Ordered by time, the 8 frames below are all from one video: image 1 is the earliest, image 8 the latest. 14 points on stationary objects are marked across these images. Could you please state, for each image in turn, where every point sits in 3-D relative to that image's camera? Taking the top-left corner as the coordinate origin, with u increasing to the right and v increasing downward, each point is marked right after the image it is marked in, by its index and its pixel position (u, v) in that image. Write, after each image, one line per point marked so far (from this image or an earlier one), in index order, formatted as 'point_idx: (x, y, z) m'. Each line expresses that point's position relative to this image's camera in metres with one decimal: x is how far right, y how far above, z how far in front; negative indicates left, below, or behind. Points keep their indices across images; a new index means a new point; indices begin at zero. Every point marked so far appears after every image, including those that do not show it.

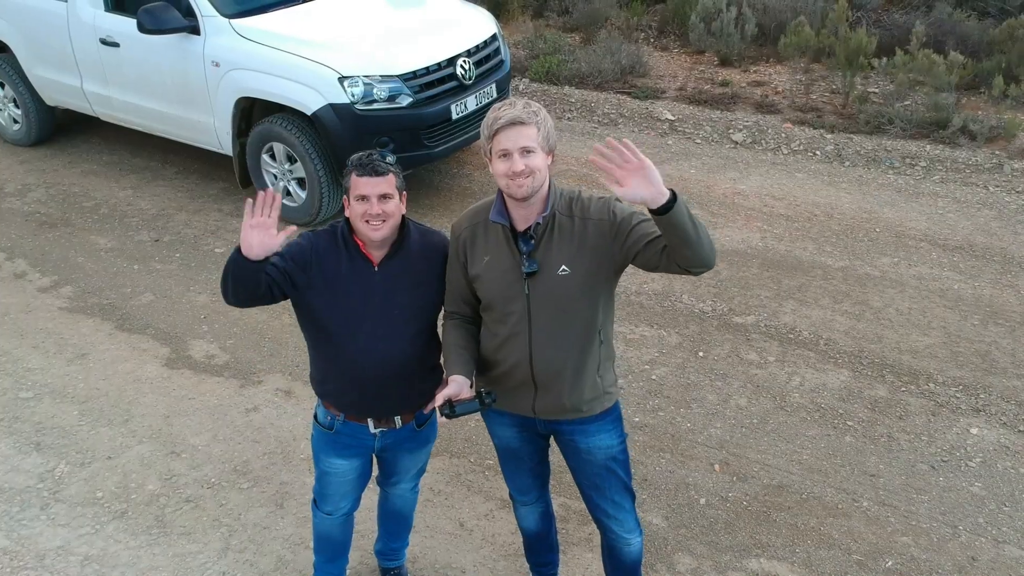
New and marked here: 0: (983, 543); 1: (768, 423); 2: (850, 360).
0: (+0.9, -0.5, +1.8) m
1: (+0.6, -0.3, +2.2) m
2: (+0.8, -0.2, +2.3) m
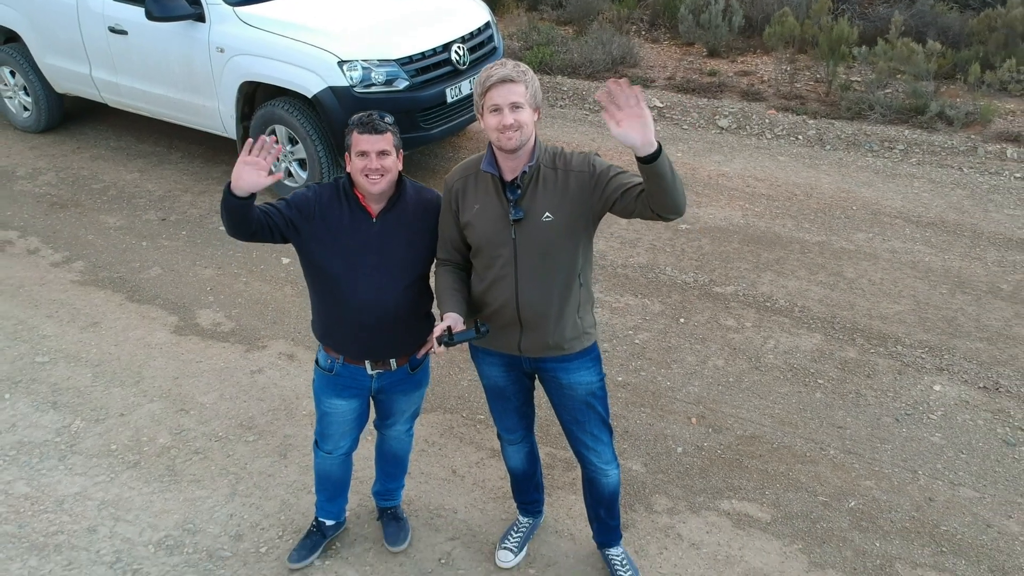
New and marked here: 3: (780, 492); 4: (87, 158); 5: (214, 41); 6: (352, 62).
0: (+0.8, -0.4, +2.0) m
1: (+0.5, -0.2, +2.3) m
2: (+0.8, -0.1, +2.5) m
3: (+0.5, -0.4, +1.9) m
4: (-1.6, +0.5, +3.6) m
5: (-0.9, +0.8, +3.1) m
6: (-0.5, +0.7, +2.9) m
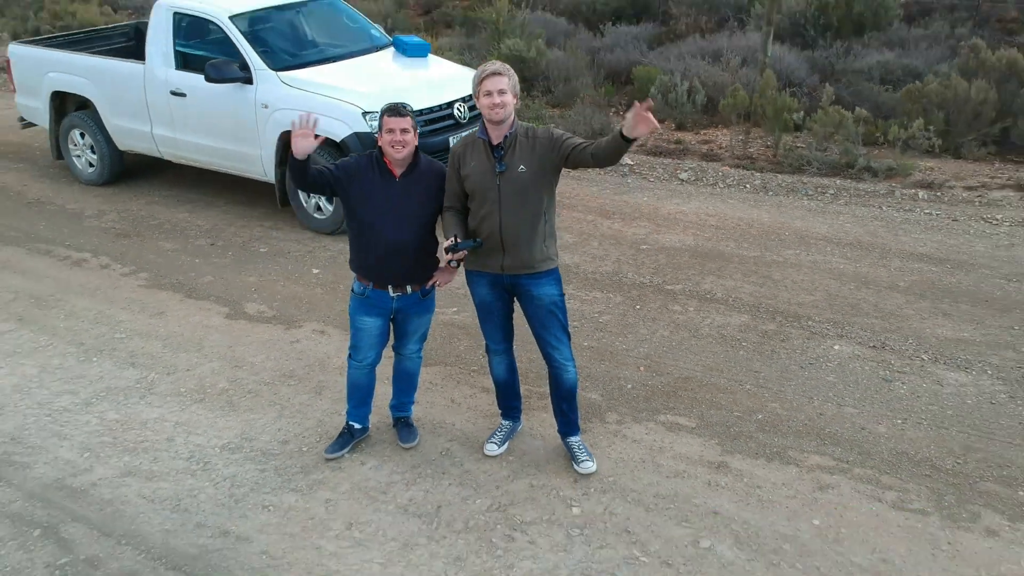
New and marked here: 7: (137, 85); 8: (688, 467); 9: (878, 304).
0: (+0.8, -0.3, +2.5) m
1: (+0.5, -0.2, +2.9) m
2: (+0.7, -0.1, +3.1) m
3: (+0.5, -0.3, +2.5) m
4: (-1.6, +0.4, +4.3) m
5: (-1.0, +0.7, +3.8) m
6: (-0.5, +0.6, +3.6) m
7: (-1.6, +0.9, +4.2) m
8: (+0.4, -0.4, +2.3) m
9: (+1.1, 0.0, +3.1) m
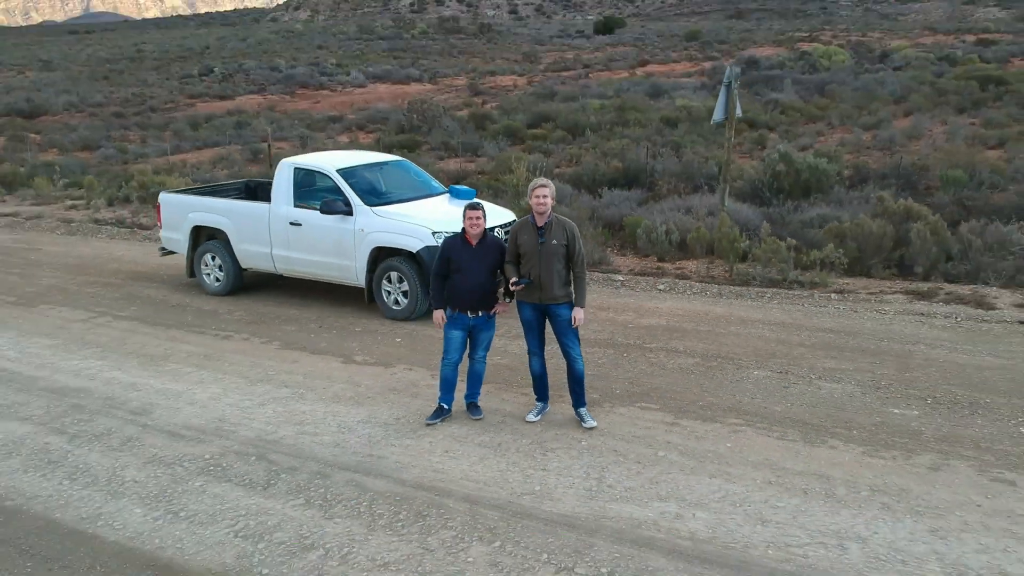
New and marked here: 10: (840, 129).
0: (+0.9, -0.4, +3.9) m
1: (+0.6, -0.4, +4.3) m
2: (+0.9, -0.3, +4.5) m
3: (+0.6, -0.4, +3.9) m
4: (-1.5, -0.1, +5.8) m
5: (-0.8, +0.3, +5.4) m
6: (-0.4, +0.3, +5.1) m
7: (-1.5, +0.4, +5.8) m
8: (+0.5, -0.5, +3.6) m
9: (+1.3, -0.3, +4.5) m
10: (+4.9, +2.4, +14.8) m
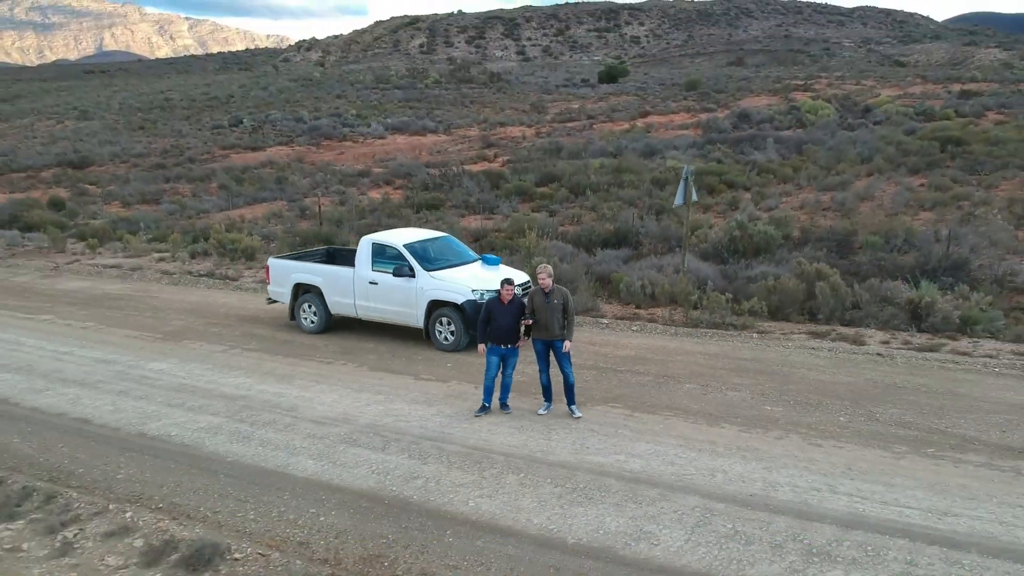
0: (+1.0, -0.7, +6.1) m
1: (+0.7, -0.6, +6.5) m
2: (+1.0, -0.6, +6.7) m
3: (+0.7, -0.7, +6.1) m
4: (-1.4, -0.4, +8.0) m
5: (-0.7, 0.0, +7.6) m
6: (-0.3, 0.0, +7.4) m
7: (-1.3, +0.1, +8.0) m
8: (+0.6, -0.8, +5.9) m
9: (+1.4, -0.6, +6.7) m
10: (+5.1, +1.7, +17.1) m
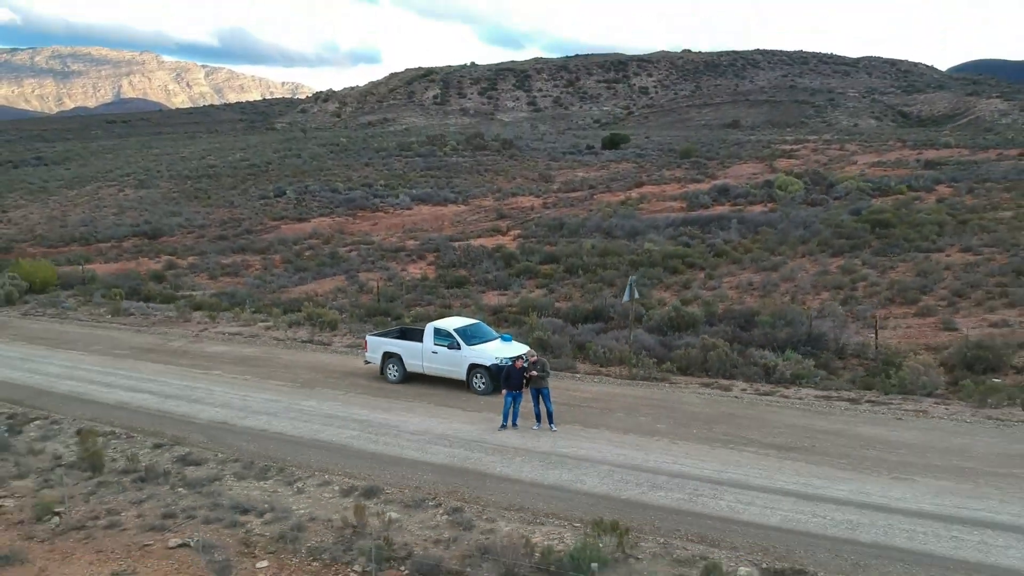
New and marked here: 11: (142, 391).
0: (+1.1, -1.5, +11.1) m
1: (+0.8, -1.5, +11.4) m
2: (+1.1, -1.4, +11.7) m
3: (+0.8, -1.5, +11.1) m
4: (-1.3, -1.3, +13.0) m
5: (-0.6, -0.8, +12.6) m
6: (-0.2, -0.9, +12.4) m
7: (-1.2, -0.8, +13.0) m
8: (+0.7, -1.6, +10.8) m
9: (+1.4, -1.4, +11.7) m
10: (+5.3, +0.4, +22.1) m
11: (-5.1, -1.4, +13.8) m
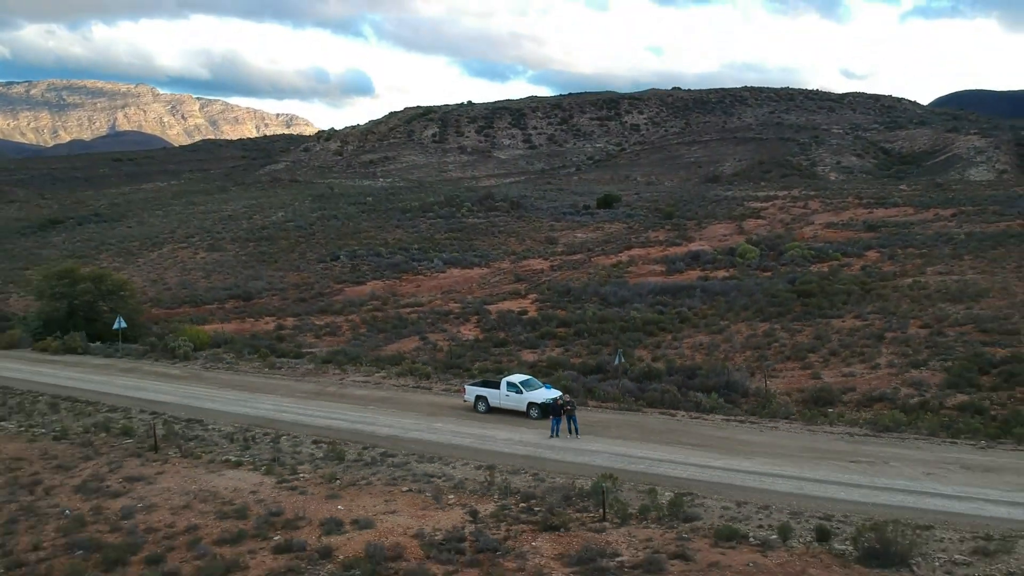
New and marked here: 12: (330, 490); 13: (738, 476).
0: (+2.0, -3.1, +20.7) m
1: (+1.7, -3.0, +21.1) m
2: (+2.0, -3.0, +21.3) m
3: (+1.7, -3.1, +20.7) m
4: (-0.3, -3.0, +22.6) m
5: (+0.3, -2.5, +22.2) m
6: (+0.7, -2.5, +22.0) m
7: (-0.3, -2.5, +22.7) m
8: (+1.6, -3.1, +20.4) m
9: (+2.4, -3.0, +21.3) m
10: (+6.2, -1.5, +31.8) m
11: (-4.2, -3.1, +23.4) m
12: (-3.4, -3.7, +18.1) m
13: (+4.0, -3.4, +17.6) m
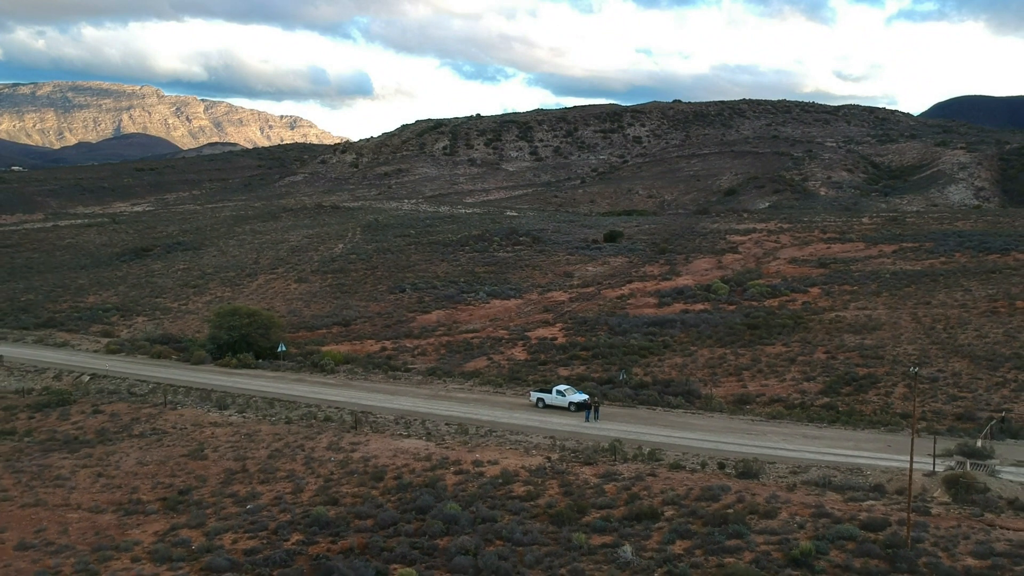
0: (+3.9, -4.9, +36.3) m
1: (+3.6, -4.8, +36.6) m
2: (+3.8, -4.8, +36.9) m
3: (+3.5, -4.9, +36.3) m
4: (+1.5, -4.7, +38.2) m
5: (+2.1, -4.3, +37.8) m
6: (+2.6, -4.3, +37.6) m
7: (+1.5, -4.3, +38.2) m
8: (+3.5, -4.9, +36.0) m
9: (+4.2, -4.8, +36.9) m
10: (+8.0, -3.3, +47.4) m
11: (-2.4, -4.9, +38.9) m
12: (-1.5, -5.5, +33.7) m
13: (+5.9, -5.2, +33.2) m
